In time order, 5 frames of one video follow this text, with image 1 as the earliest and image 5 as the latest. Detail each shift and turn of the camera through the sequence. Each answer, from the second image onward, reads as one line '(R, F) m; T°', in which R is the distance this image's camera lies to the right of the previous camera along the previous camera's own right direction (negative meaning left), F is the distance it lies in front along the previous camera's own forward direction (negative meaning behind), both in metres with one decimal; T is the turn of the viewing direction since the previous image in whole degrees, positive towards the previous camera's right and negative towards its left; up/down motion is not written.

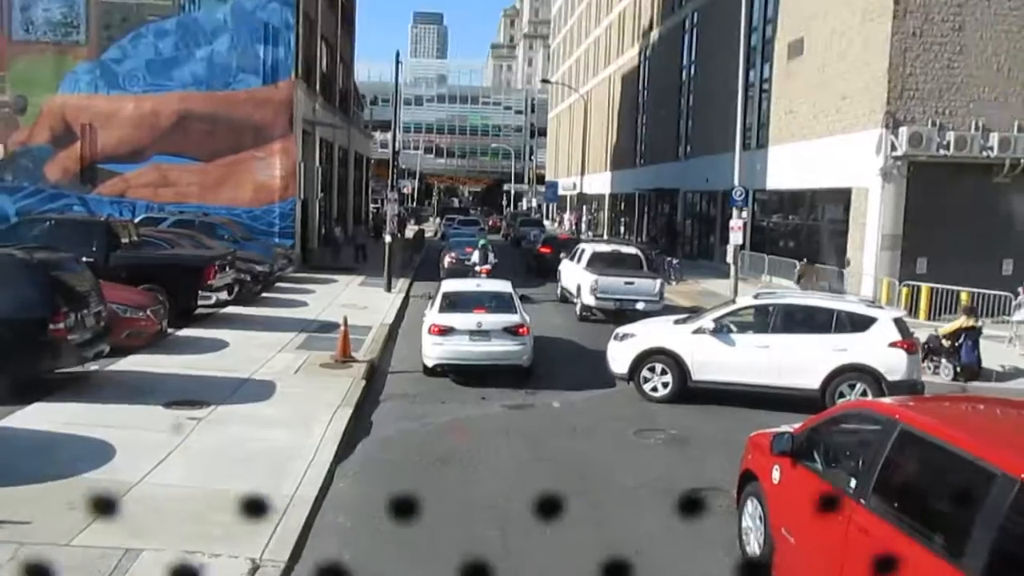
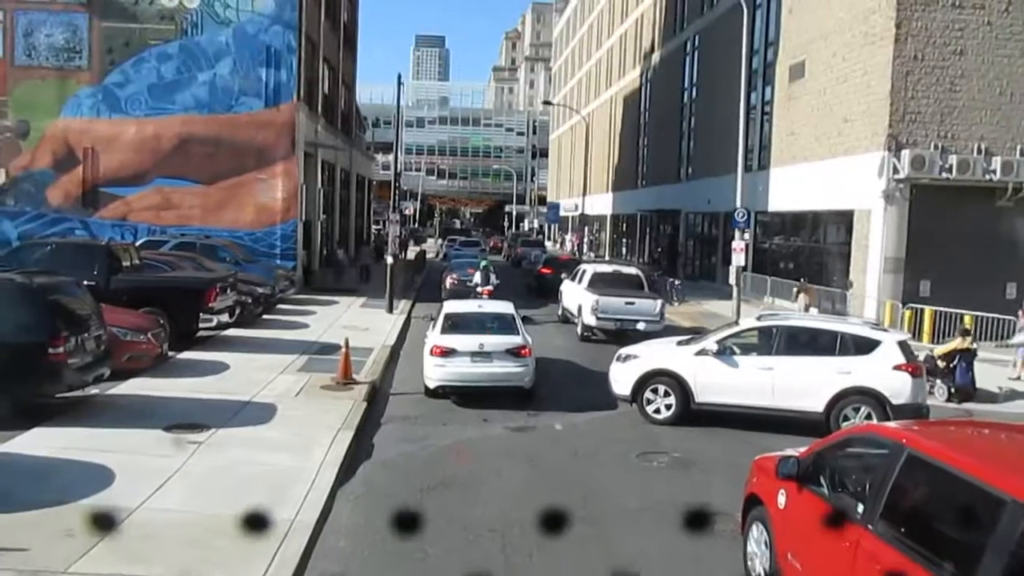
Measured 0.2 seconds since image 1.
(0.0, +0.1) m; 0°
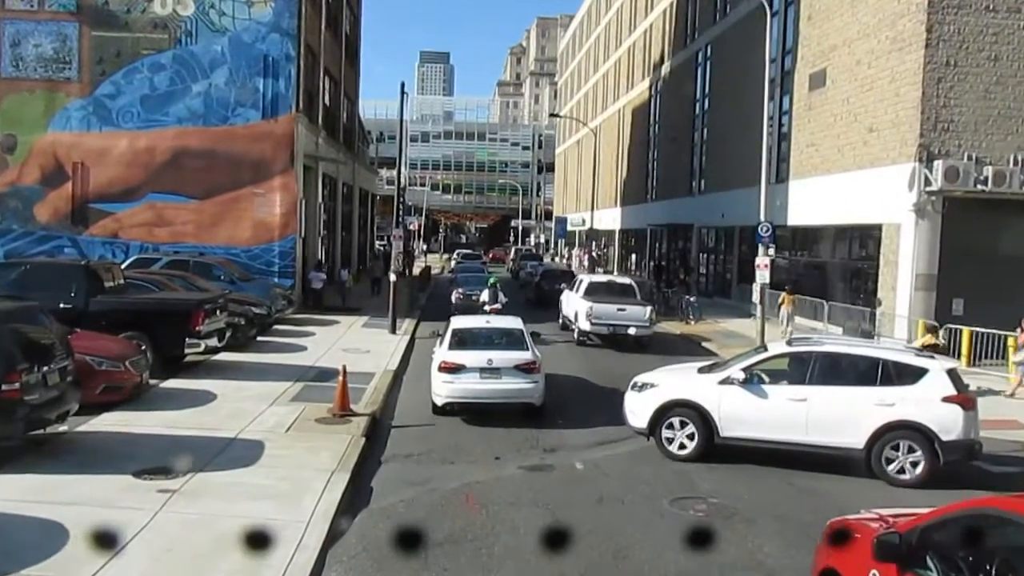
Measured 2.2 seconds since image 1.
(-0.1, +1.3) m; 0°
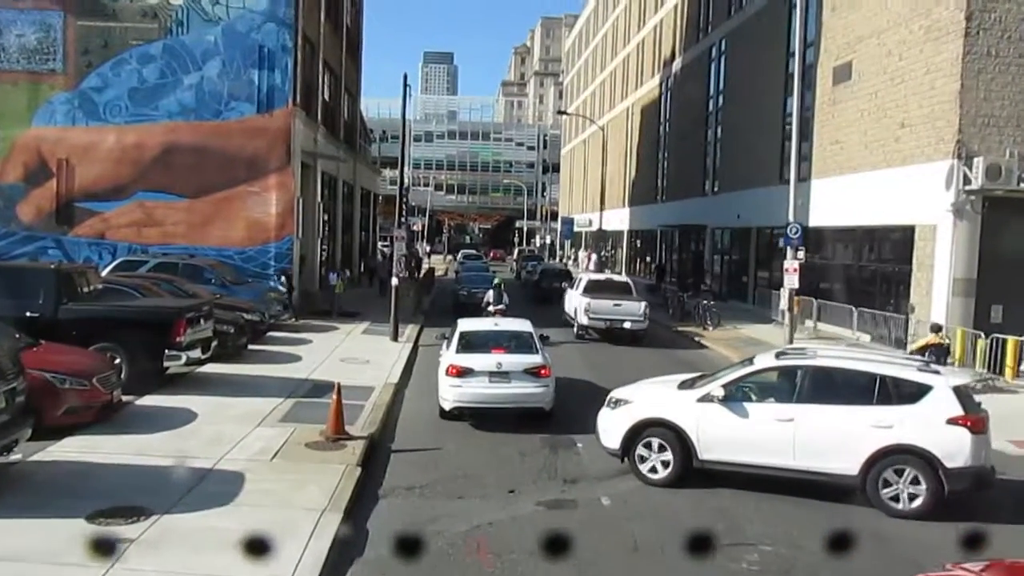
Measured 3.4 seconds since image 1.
(-0.1, +1.5) m; 0°
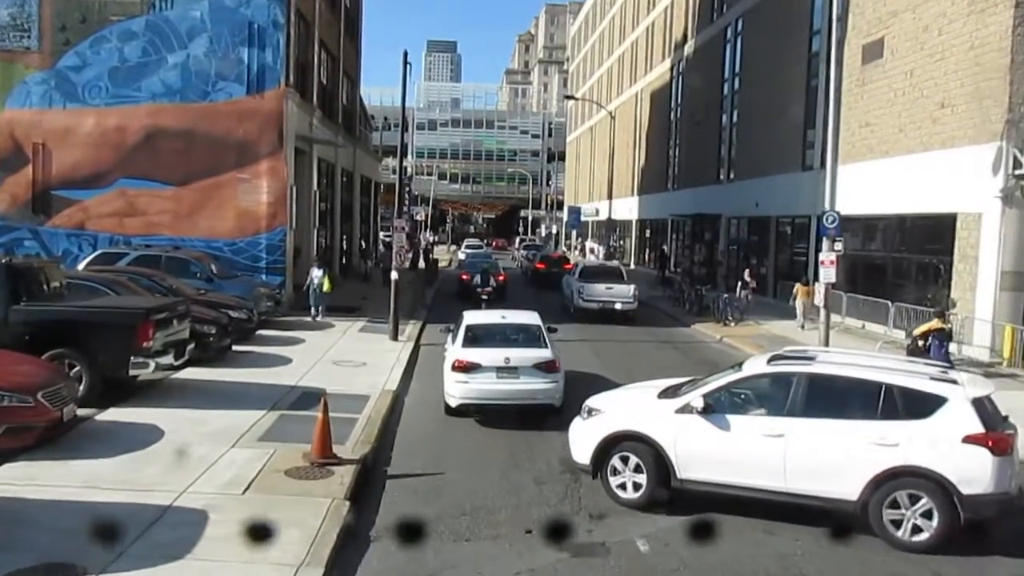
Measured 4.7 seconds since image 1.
(-0.1, +1.8) m; 0°
